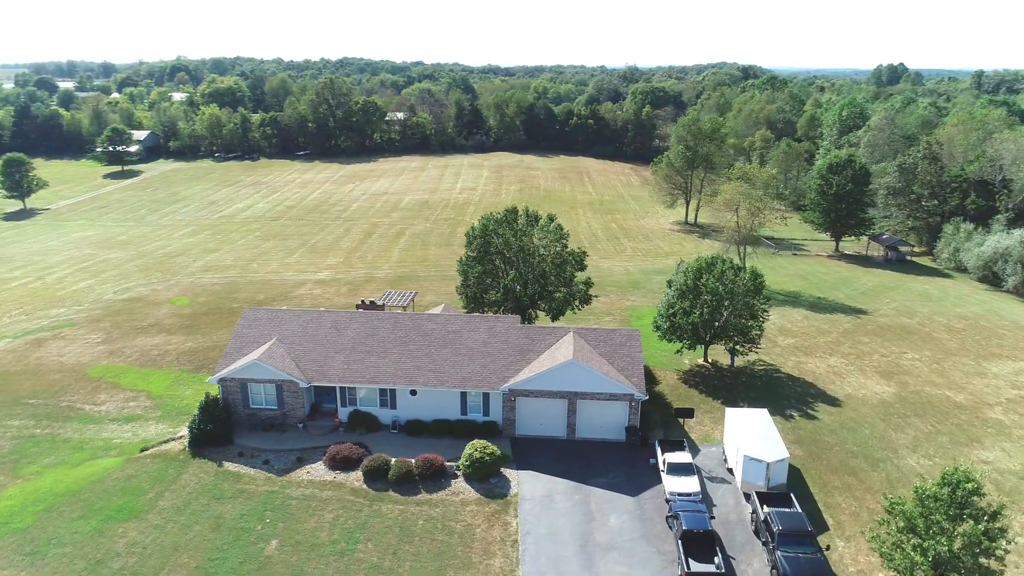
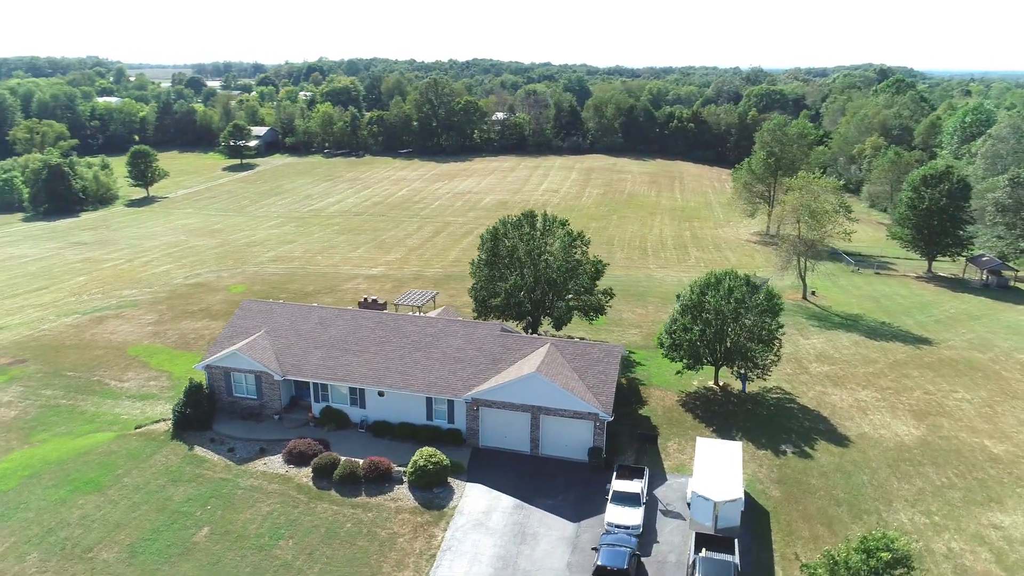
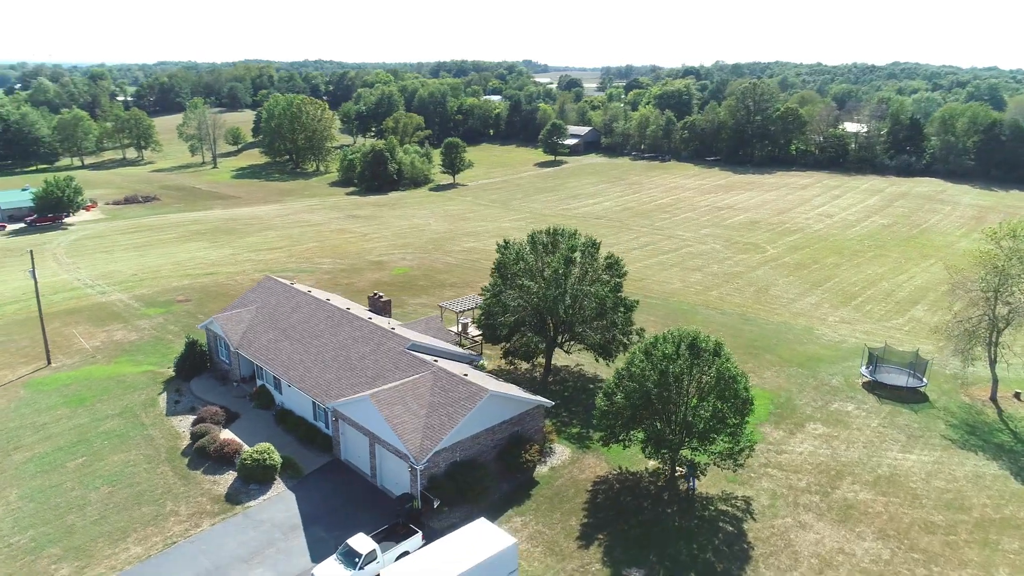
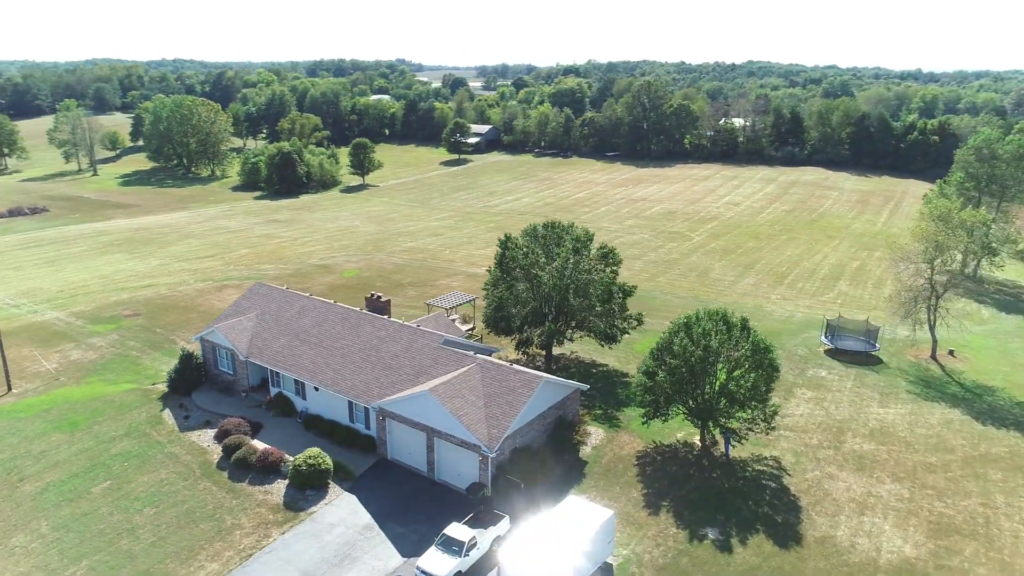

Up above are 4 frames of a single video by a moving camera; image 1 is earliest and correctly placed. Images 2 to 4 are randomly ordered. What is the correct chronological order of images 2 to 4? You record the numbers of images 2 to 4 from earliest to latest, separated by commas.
2, 4, 3
